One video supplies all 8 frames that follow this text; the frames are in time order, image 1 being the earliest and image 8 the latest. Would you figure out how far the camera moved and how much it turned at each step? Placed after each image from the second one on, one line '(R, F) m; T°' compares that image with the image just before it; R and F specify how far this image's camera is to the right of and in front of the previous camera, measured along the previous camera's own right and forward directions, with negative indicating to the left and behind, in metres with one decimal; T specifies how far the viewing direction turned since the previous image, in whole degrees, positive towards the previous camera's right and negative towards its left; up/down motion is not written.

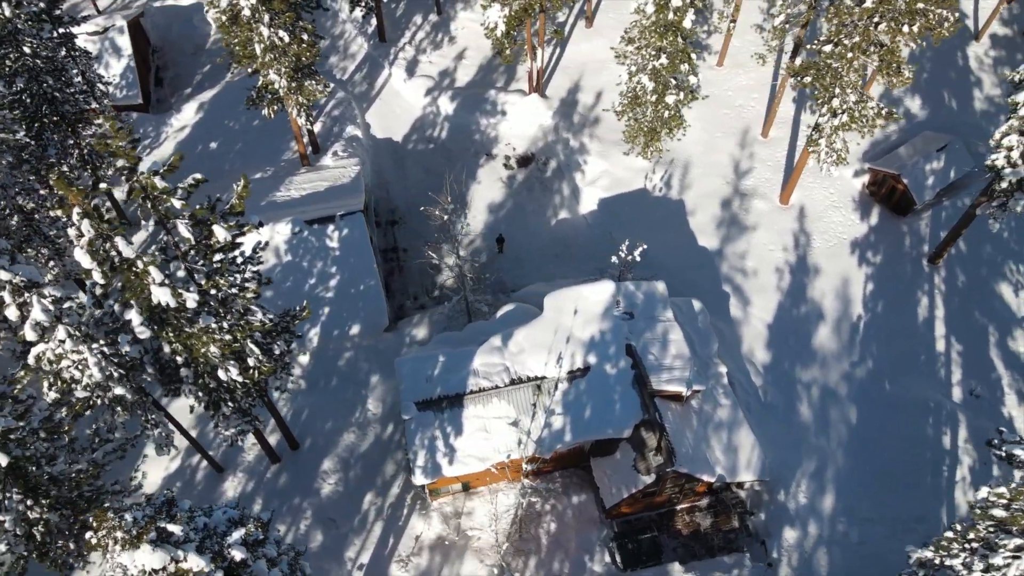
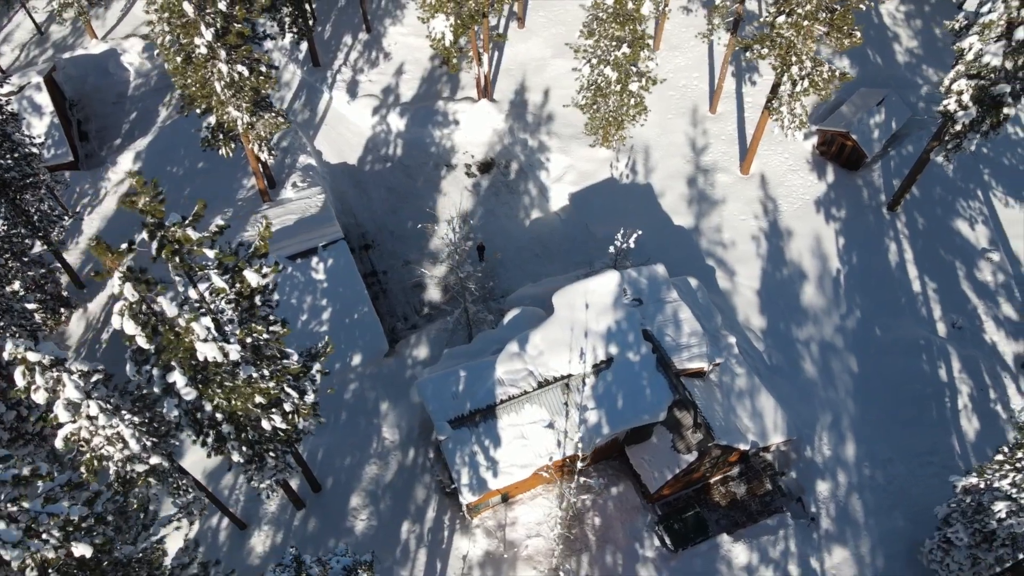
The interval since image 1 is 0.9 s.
(-2.3, +0.2) m; +6°
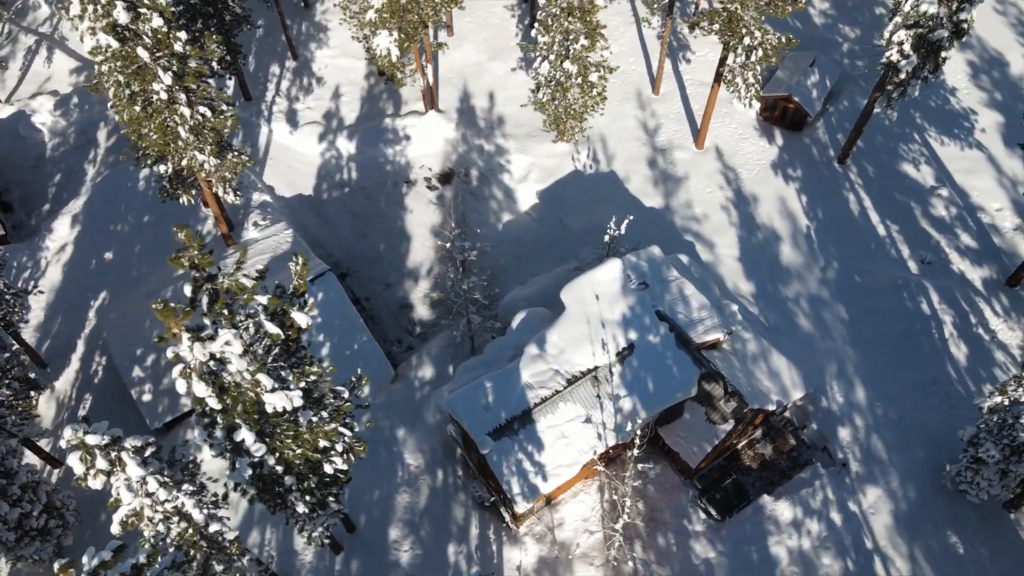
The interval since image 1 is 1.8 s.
(-2.4, +0.2) m; +6°
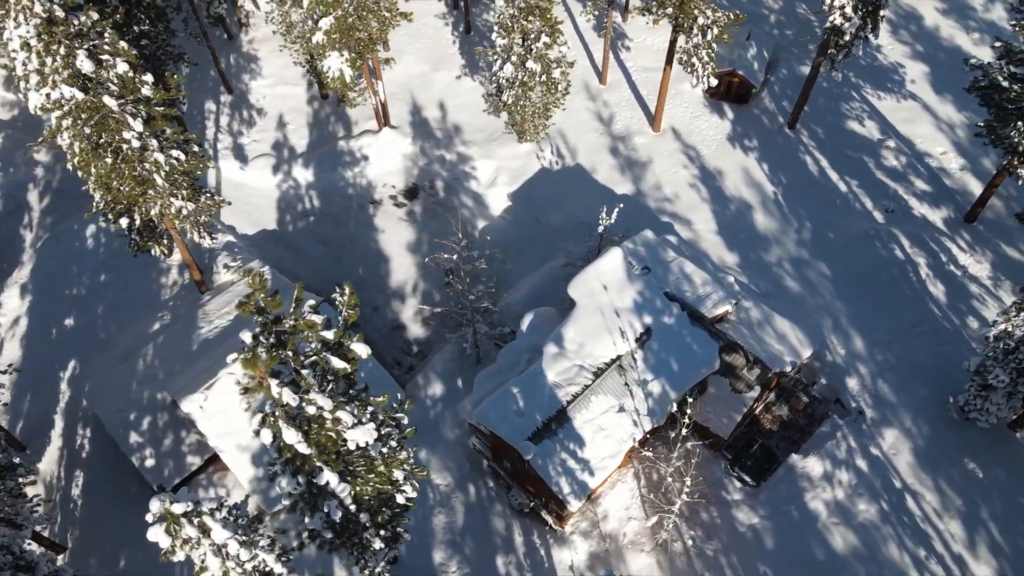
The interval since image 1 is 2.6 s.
(-2.3, +0.2) m; +6°
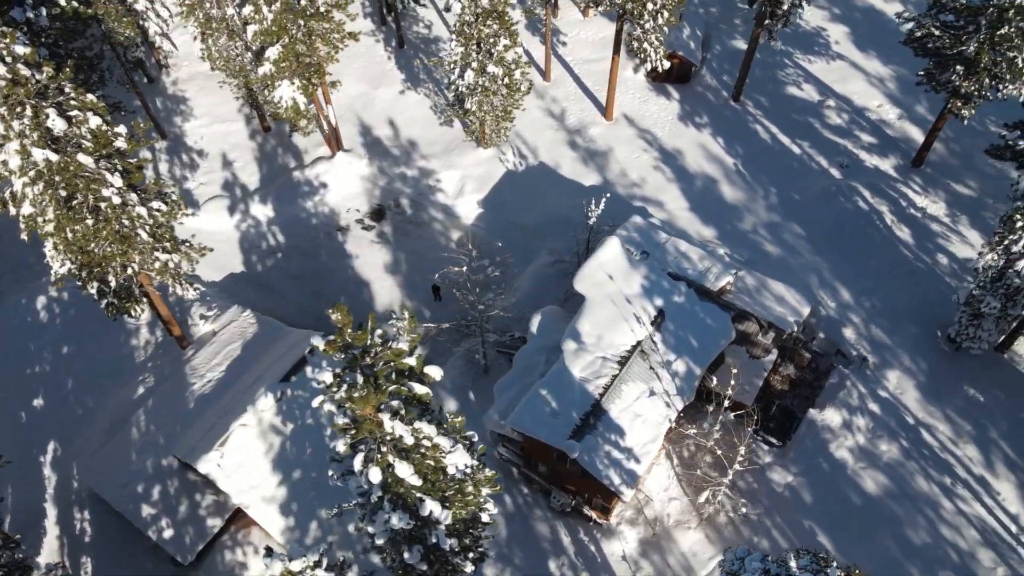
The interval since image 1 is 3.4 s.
(-2.4, +0.2) m; +6°
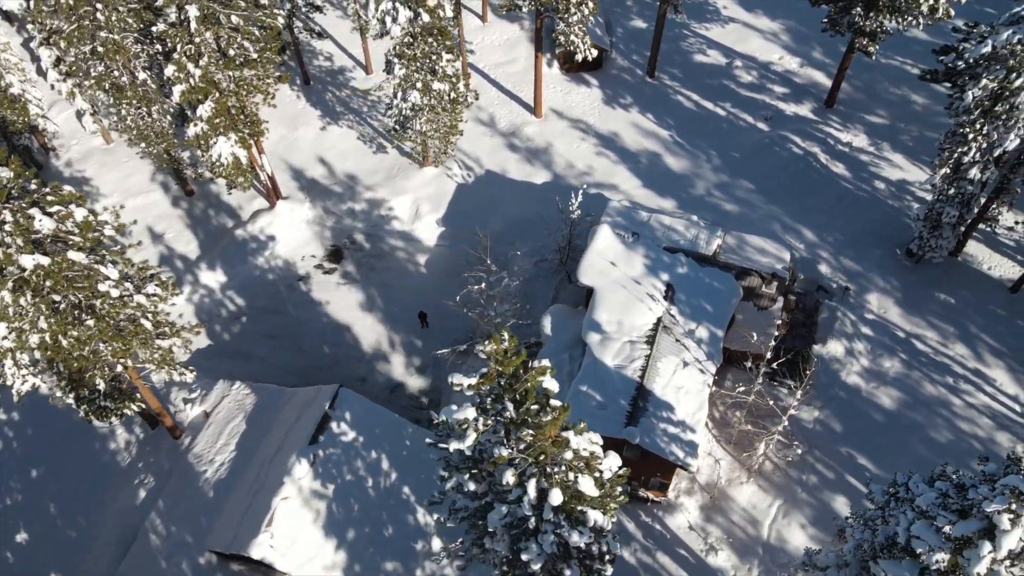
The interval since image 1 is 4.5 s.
(-3.4, +0.3) m; +9°
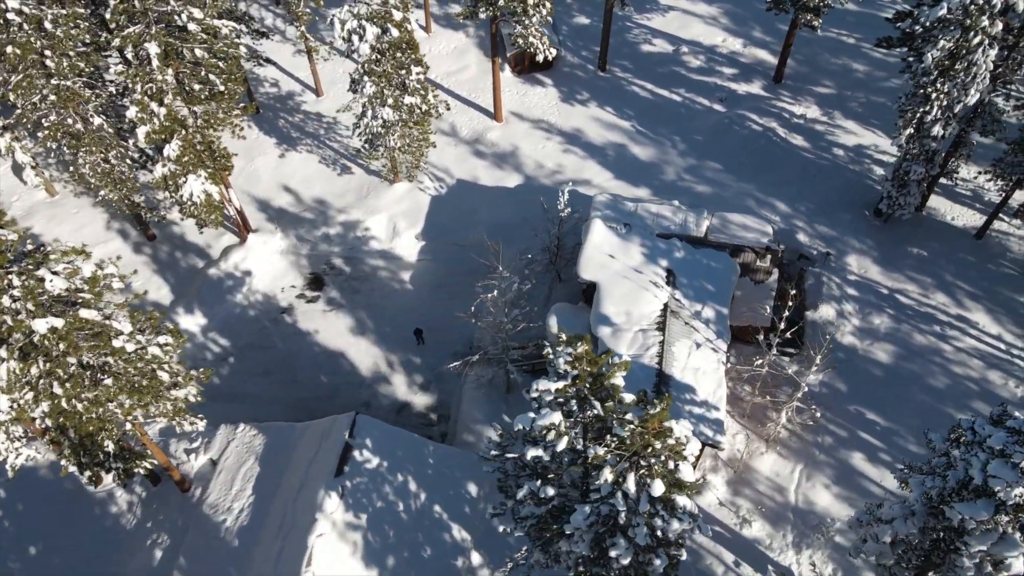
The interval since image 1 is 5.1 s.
(-1.9, +0.1) m; +5°
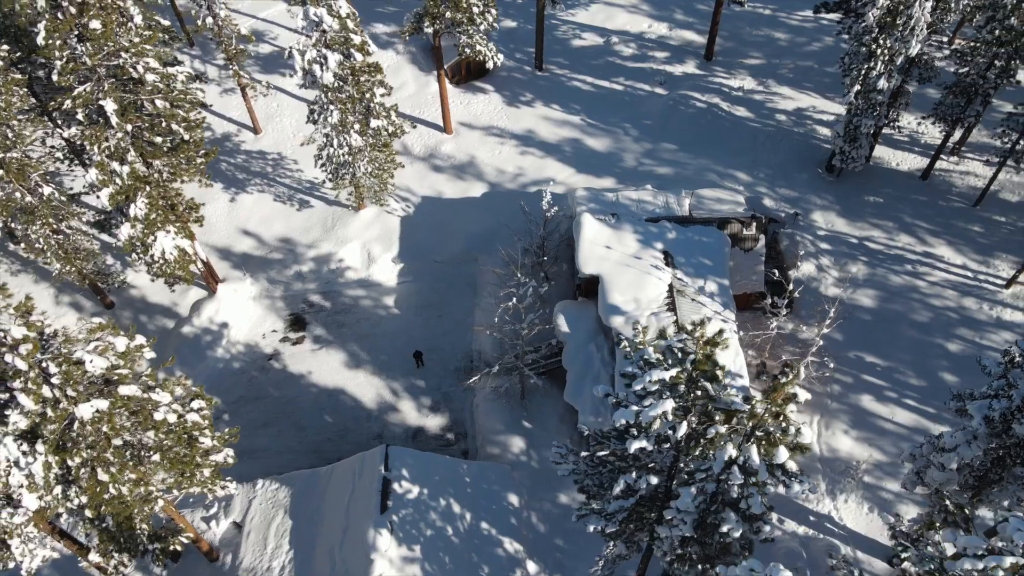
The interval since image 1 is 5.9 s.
(-2.6, +0.1) m; +7°
